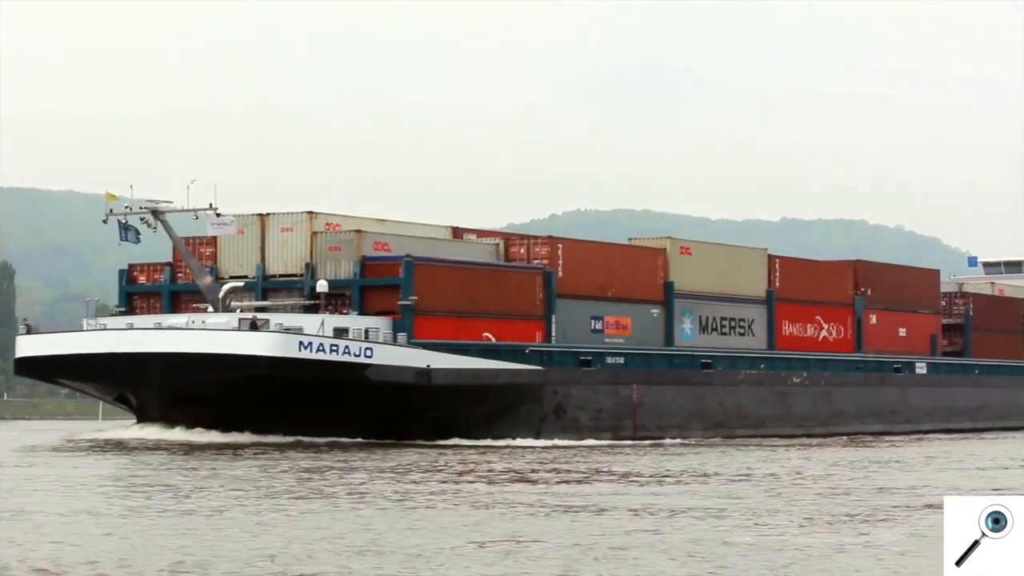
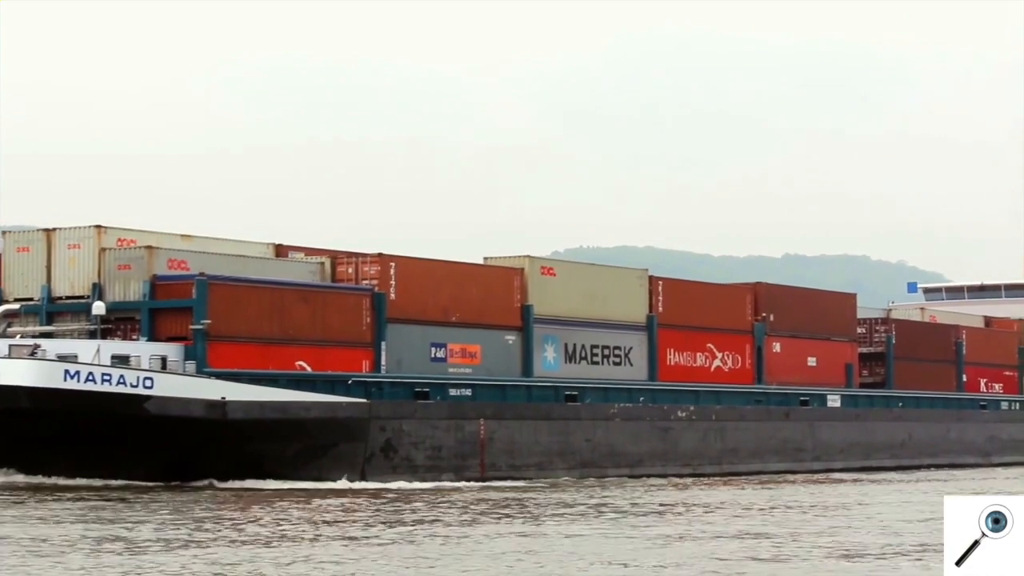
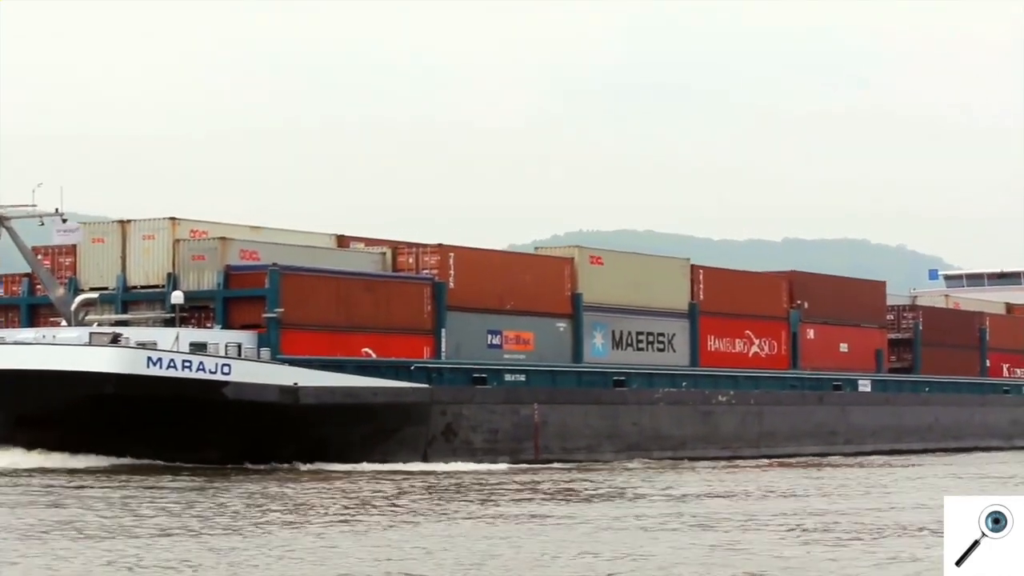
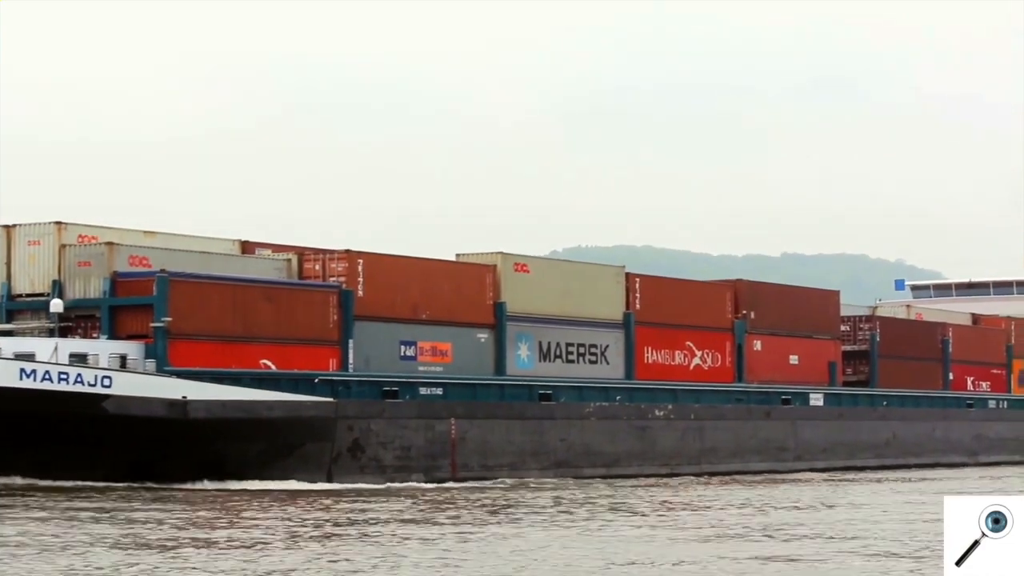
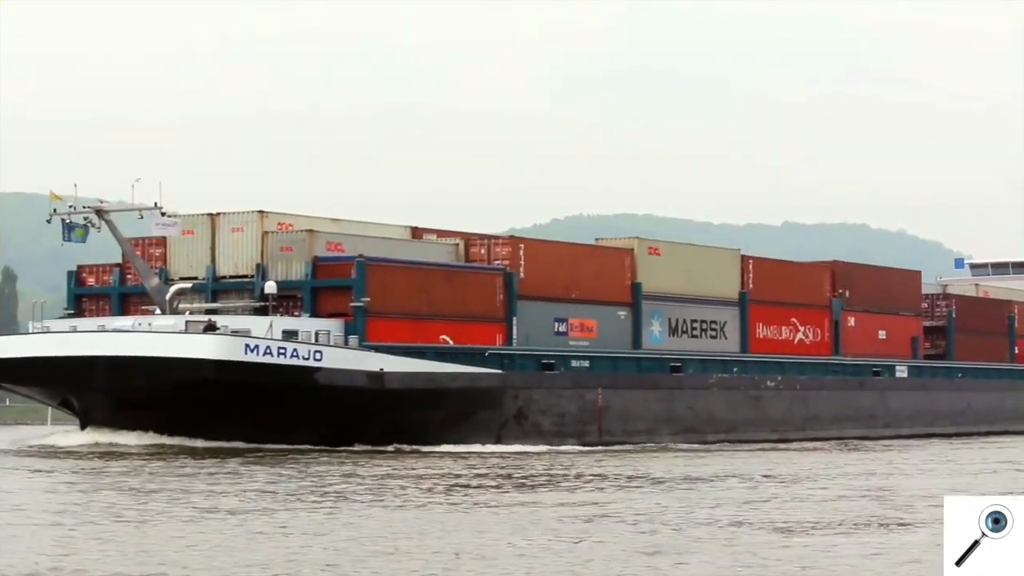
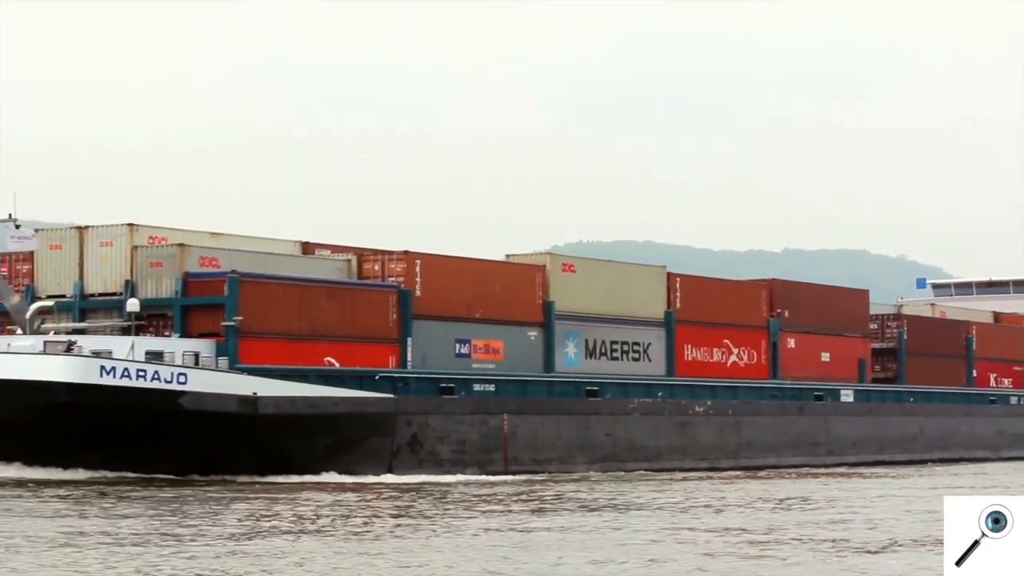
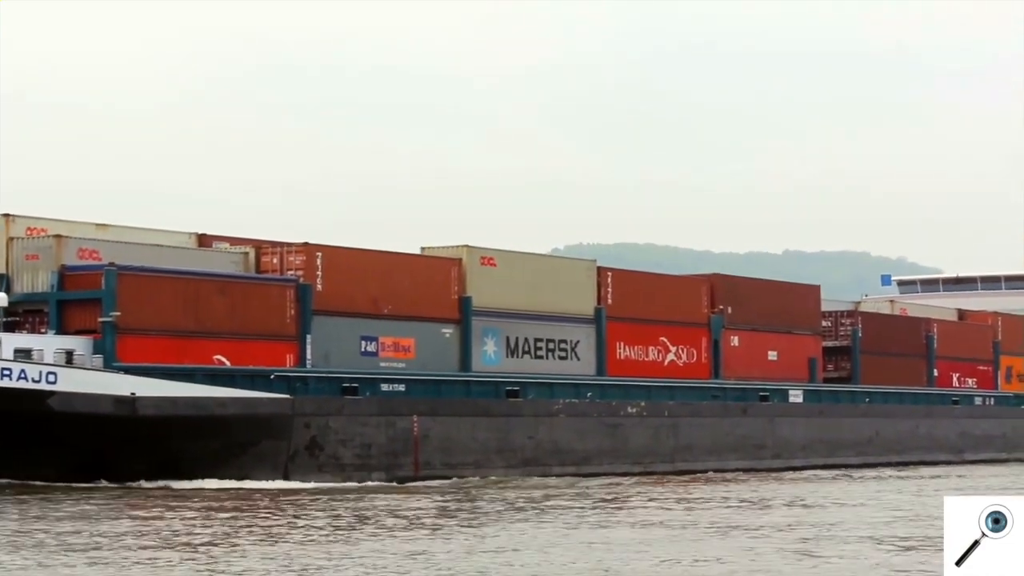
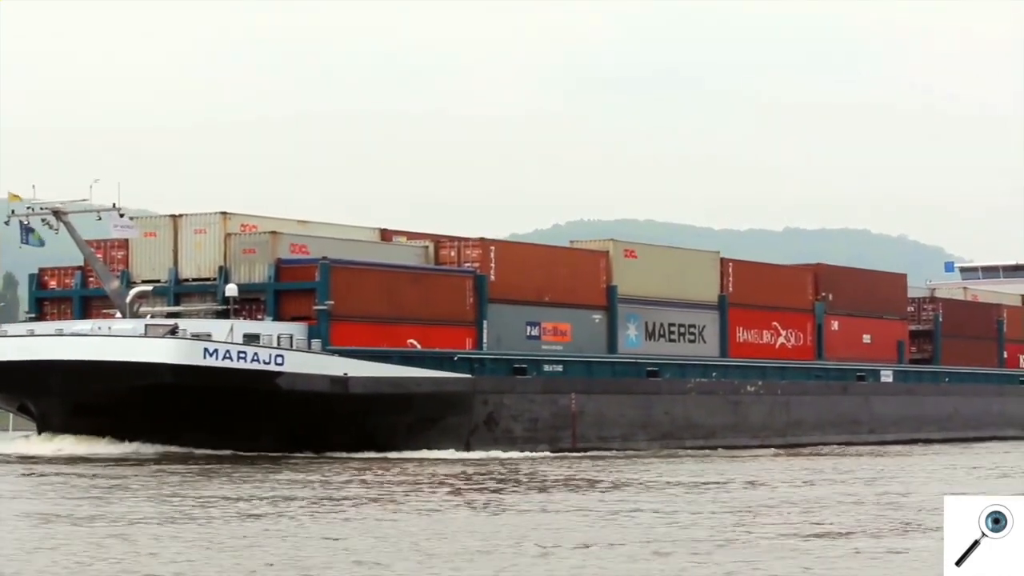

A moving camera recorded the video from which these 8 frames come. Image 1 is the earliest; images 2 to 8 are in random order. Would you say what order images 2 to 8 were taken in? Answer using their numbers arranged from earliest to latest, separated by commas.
5, 8, 3, 6, 2, 4, 7
